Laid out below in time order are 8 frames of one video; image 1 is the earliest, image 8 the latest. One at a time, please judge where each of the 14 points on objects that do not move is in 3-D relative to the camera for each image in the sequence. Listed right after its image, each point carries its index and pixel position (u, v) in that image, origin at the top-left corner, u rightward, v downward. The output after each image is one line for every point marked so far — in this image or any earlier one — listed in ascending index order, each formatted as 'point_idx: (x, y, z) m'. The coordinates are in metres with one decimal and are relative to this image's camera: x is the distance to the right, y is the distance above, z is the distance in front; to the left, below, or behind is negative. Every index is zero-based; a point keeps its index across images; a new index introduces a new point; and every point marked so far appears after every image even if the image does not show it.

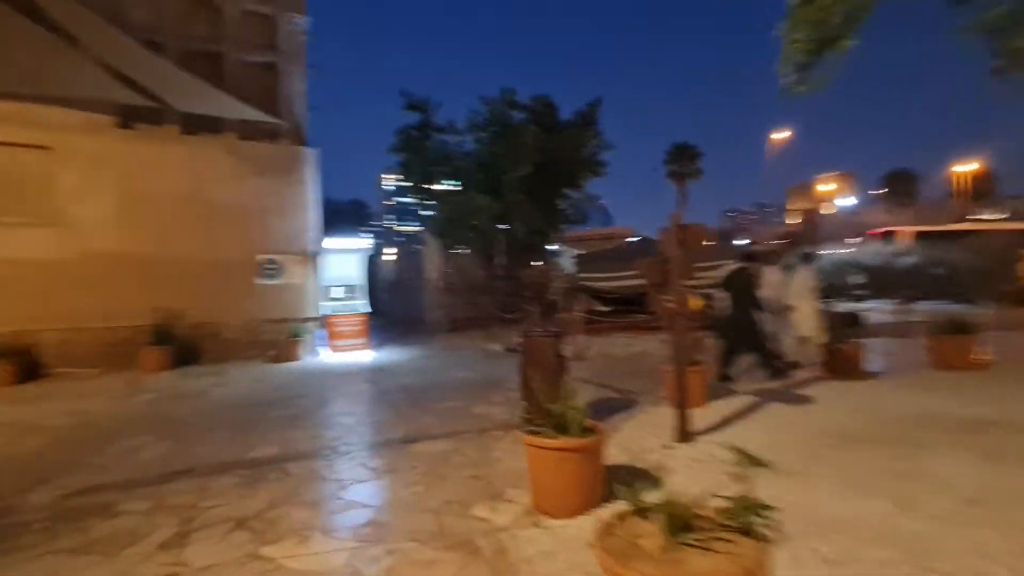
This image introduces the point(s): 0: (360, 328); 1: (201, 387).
0: (-4.0, -1.1, +13.0) m
1: (-5.8, -1.8, +9.1) m
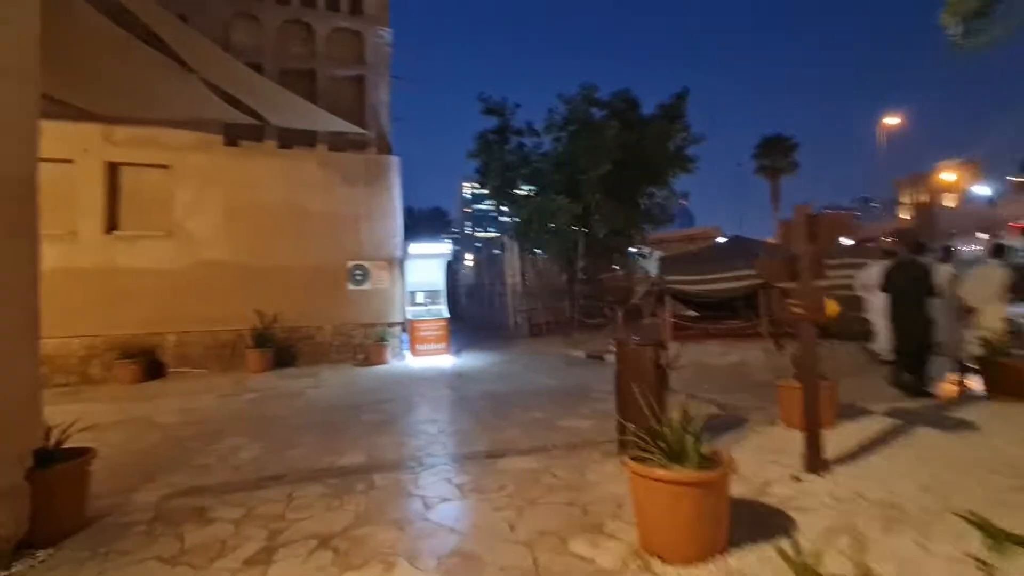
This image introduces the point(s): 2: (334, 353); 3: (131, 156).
0: (-1.8, -1.2, +13.0) m
1: (-4.2, -2.0, +9.5) m
2: (-4.6, -1.7, +12.6) m
3: (-8.8, +3.1, +11.4) m
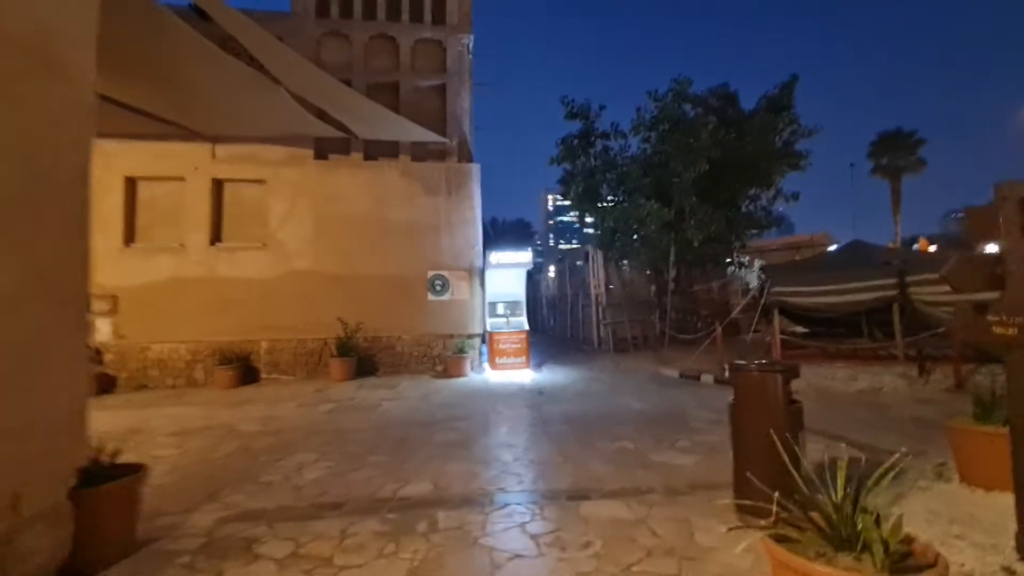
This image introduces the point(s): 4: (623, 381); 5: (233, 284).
0: (+0.3, -1.5, +12.4) m
1: (-2.7, -2.1, +9.3) m
2: (-2.5, -1.9, +12.4) m
3: (-6.9, +2.9, +12.1) m
4: (+2.5, -2.1, +11.0) m
5: (-6.8, +0.1, +11.9) m
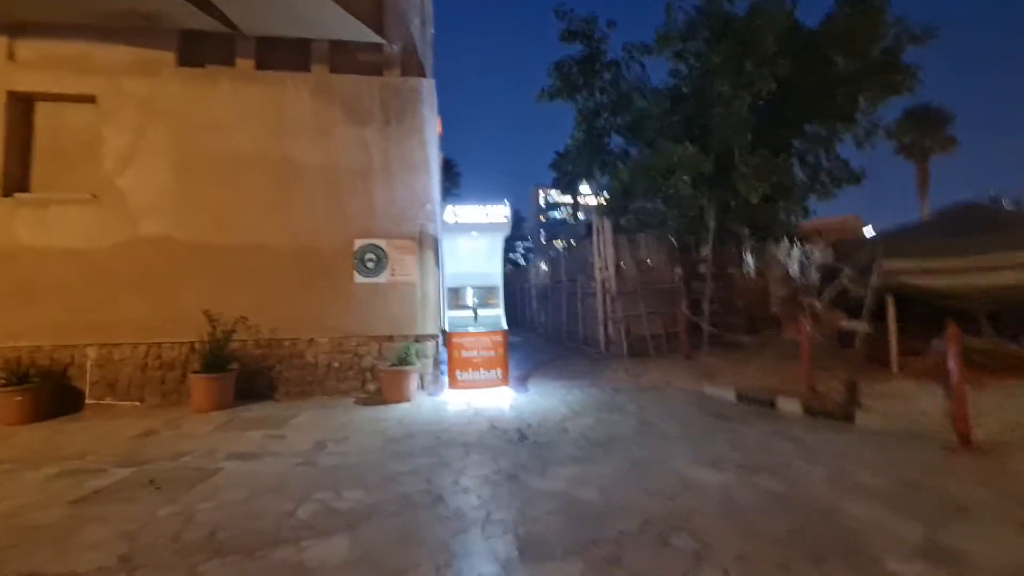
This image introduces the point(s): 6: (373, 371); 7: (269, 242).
0: (-0.2, -1.1, +8.2) m
1: (-3.1, -1.8, +5.1) m
2: (-3.0, -1.5, +8.2) m
3: (-7.3, +3.2, +7.7) m
4: (+2.0, -1.7, +6.8) m
5: (-7.3, +0.4, +7.6) m
6: (-2.3, -1.4, +8.3) m
7: (-4.0, +0.7, +8.0) m
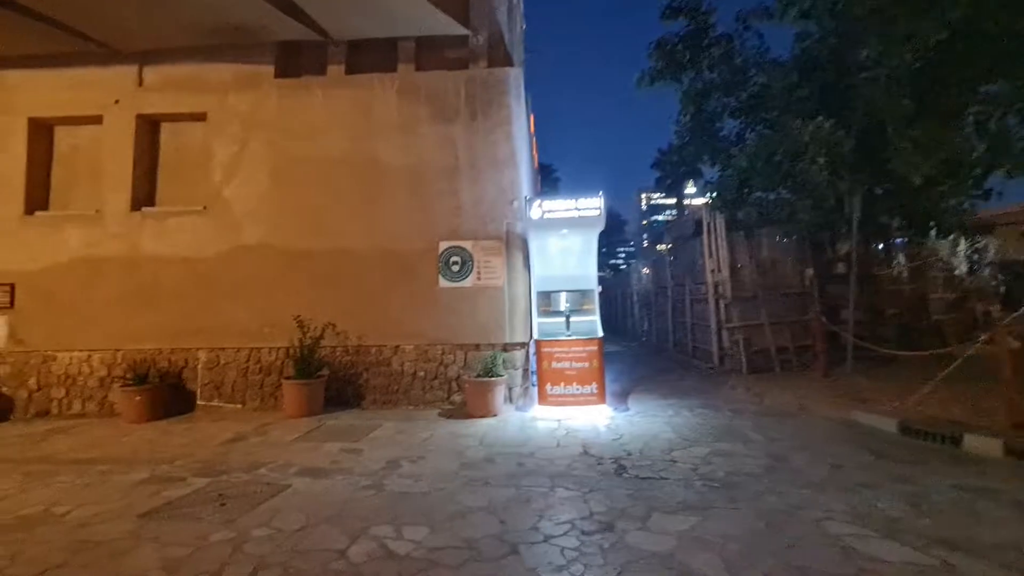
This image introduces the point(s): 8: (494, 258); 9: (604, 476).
0: (+1.2, -1.2, +7.3) m
1: (-2.3, -1.8, +4.8) m
2: (-1.5, -1.6, +7.8) m
3: (-5.9, +3.1, +8.3) m
4: (+3.2, -1.8, +5.5) m
5: (-5.8, +0.3, +8.1) m
6: (-0.8, -1.5, +7.8) m
7: (-2.5, +0.7, +7.9) m
8: (-0.3, +0.5, +7.8) m
9: (+0.9, -1.8, +4.6) m
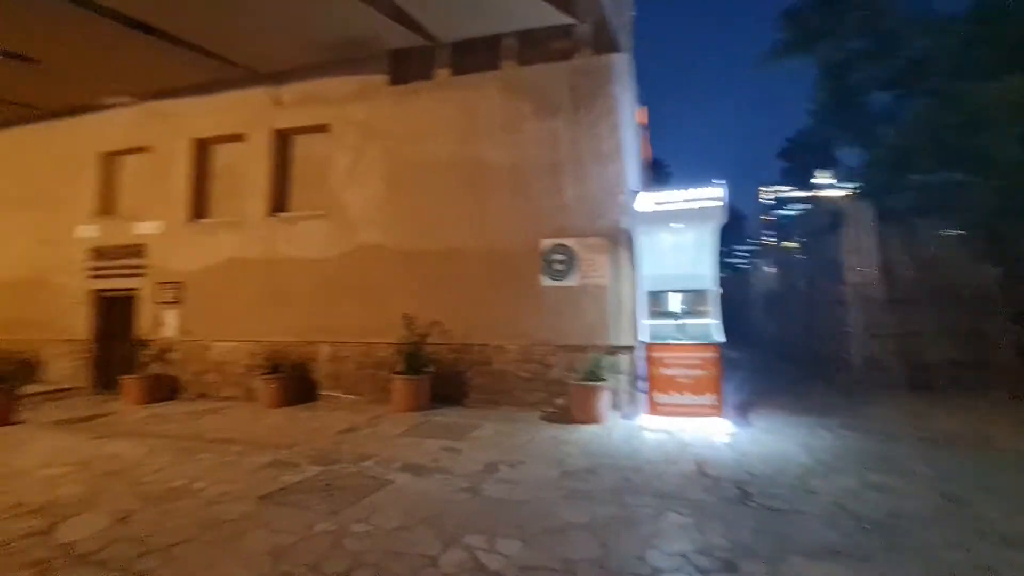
0: (+2.7, -1.1, +6.6) m
1: (-1.3, -1.8, +4.9) m
2: (+0.1, -1.6, +7.7) m
3: (-4.0, +3.1, +9.1) m
4: (+4.2, -1.8, +4.4) m
5: (-4.0, +0.4, +8.9) m
6: (+0.8, -1.5, +7.5) m
7: (-0.8, +0.7, +8.0) m
8: (+1.3, +0.5, +7.4) m
9: (+1.7, -1.8, +4.0) m
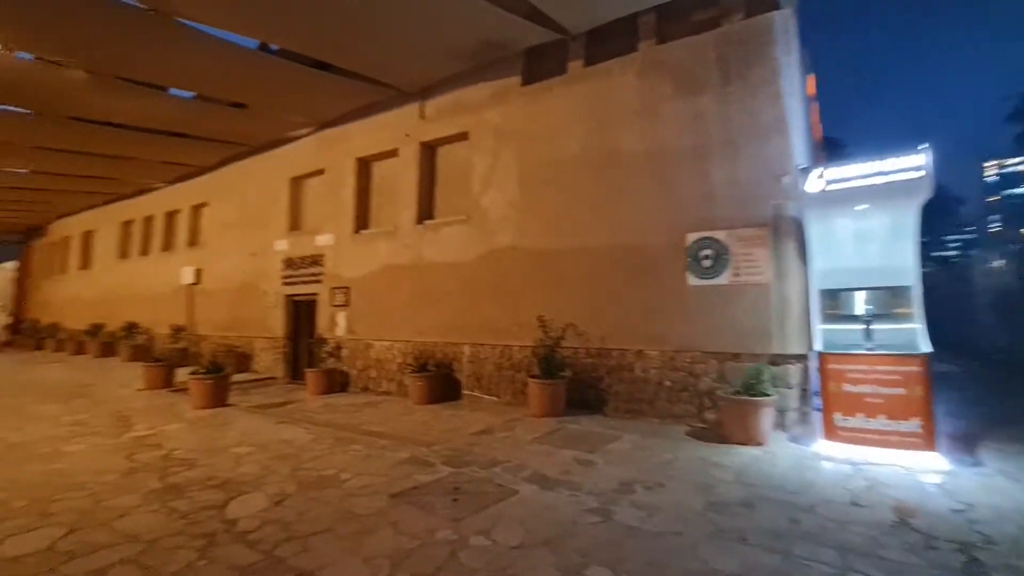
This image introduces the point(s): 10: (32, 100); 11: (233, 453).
0: (+4.3, -1.1, +5.2) m
1: (0.0, -1.8, +4.7) m
2: (+2.2, -1.6, +7.0) m
3: (-1.4, +3.1, +9.6) m
4: (+5.1, -1.7, +2.7) m
5: (-1.5, +0.3, +9.4) m
6: (+2.7, -1.5, +6.6) m
7: (+1.3, +0.7, +7.6) m
8: (+3.2, +0.5, +6.4) m
9: (+2.6, -1.7, +3.0) m
10: (-9.7, +3.8, +9.9) m
11: (-3.2, -1.9, +5.6) m
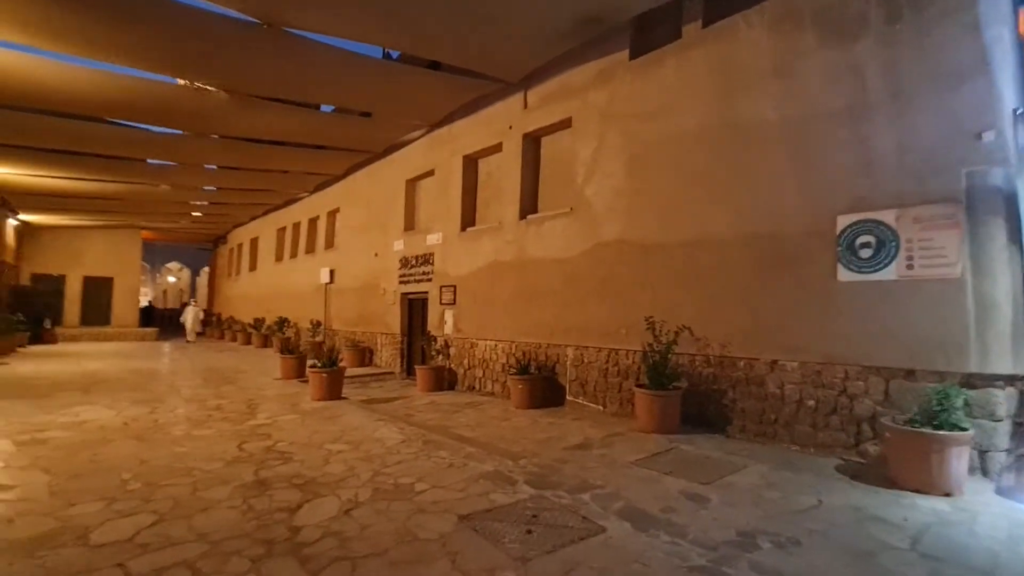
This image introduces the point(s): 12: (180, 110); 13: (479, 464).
0: (+5.0, -1.1, +3.4) m
1: (+0.8, -1.8, +4.0) m
2: (+3.4, -1.6, +5.7) m
3: (+0.5, +3.1, +9.1) m
4: (+5.2, -1.7, +0.8) m
5: (+0.5, +0.4, +8.9) m
6: (+3.9, -1.4, +5.2) m
7: (+2.7, +0.7, +6.5) m
8: (+4.3, +0.5, +4.8) m
9: (+2.9, -1.7, +1.7) m
10: (-7.4, +3.8, +11.4) m
11: (-2.1, -1.9, +5.6) m
12: (-7.2, +3.9, +10.6) m
13: (-0.4, -1.8, +5.1) m
